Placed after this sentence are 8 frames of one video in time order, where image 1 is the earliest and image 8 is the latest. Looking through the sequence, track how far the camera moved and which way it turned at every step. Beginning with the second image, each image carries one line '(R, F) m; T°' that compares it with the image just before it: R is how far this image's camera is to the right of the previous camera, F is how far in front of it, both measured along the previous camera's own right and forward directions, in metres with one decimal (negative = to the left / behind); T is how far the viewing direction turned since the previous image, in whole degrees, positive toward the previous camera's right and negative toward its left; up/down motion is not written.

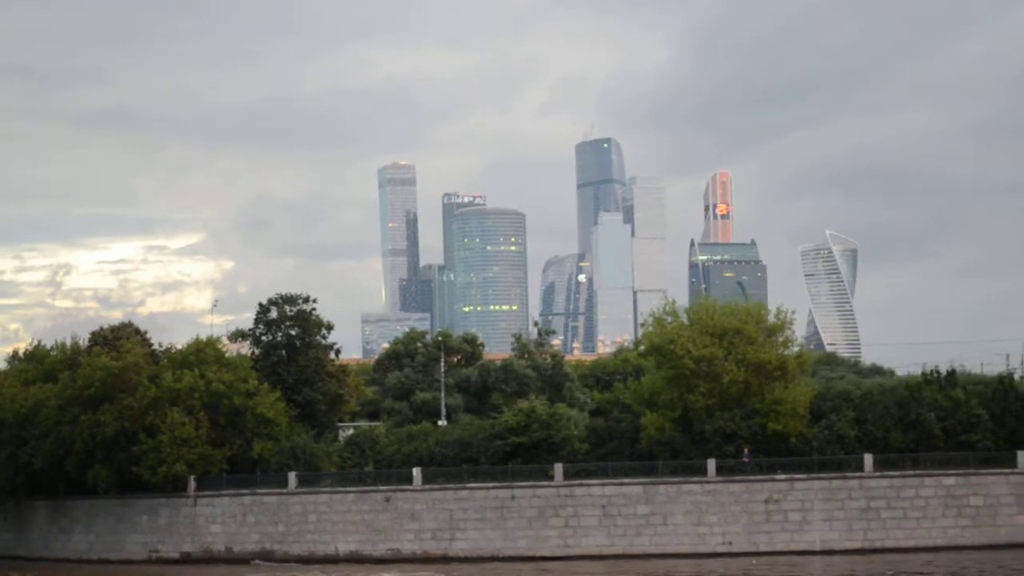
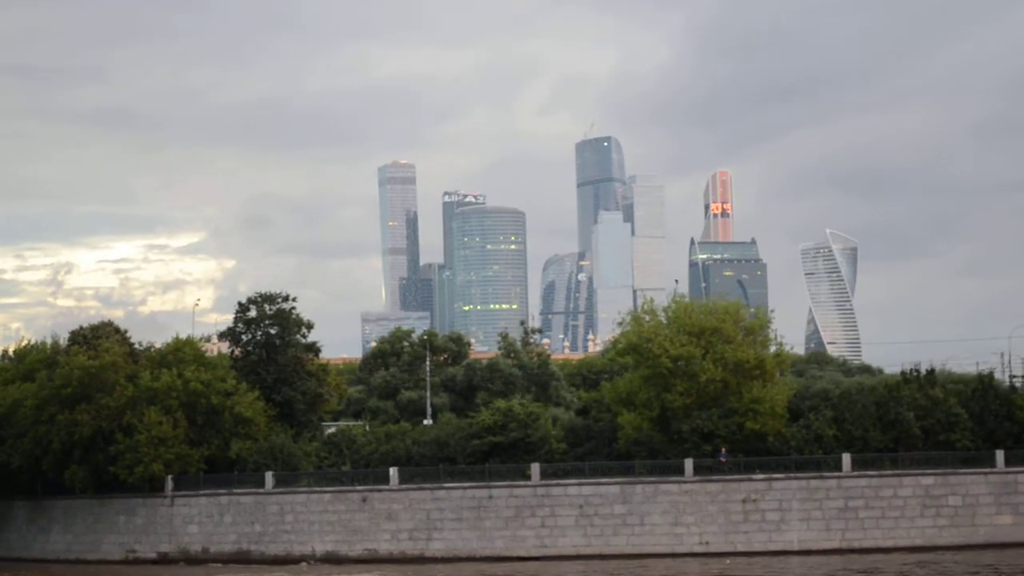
(+0.9, +0.2) m; 0°
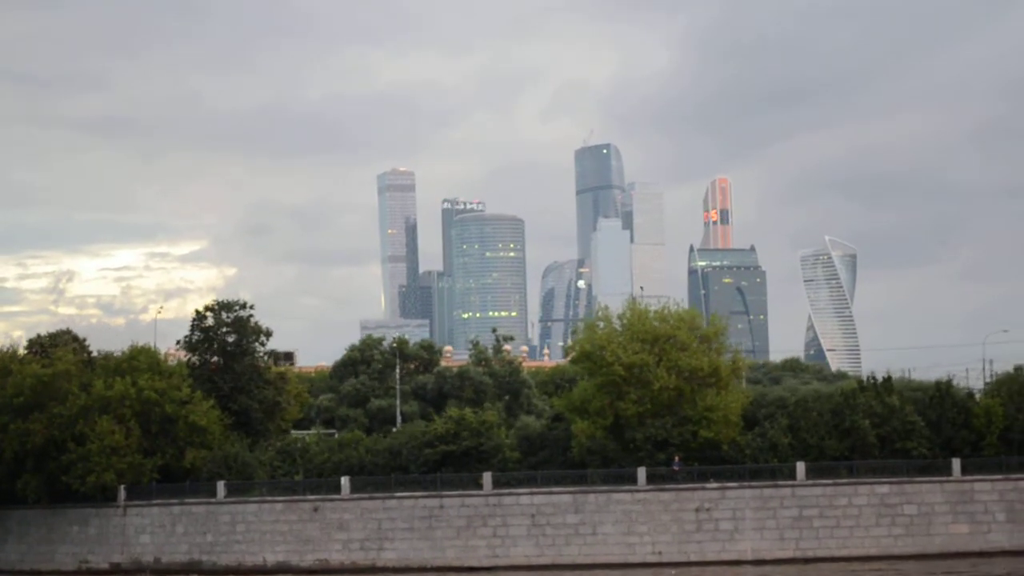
(+1.7, +0.4) m; 0°
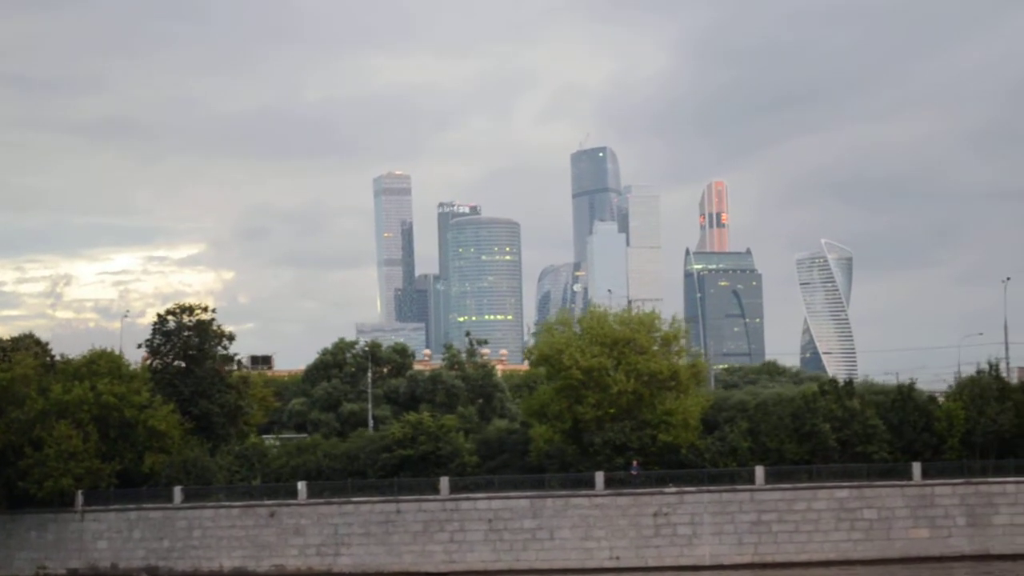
(+1.4, +0.4) m; 0°
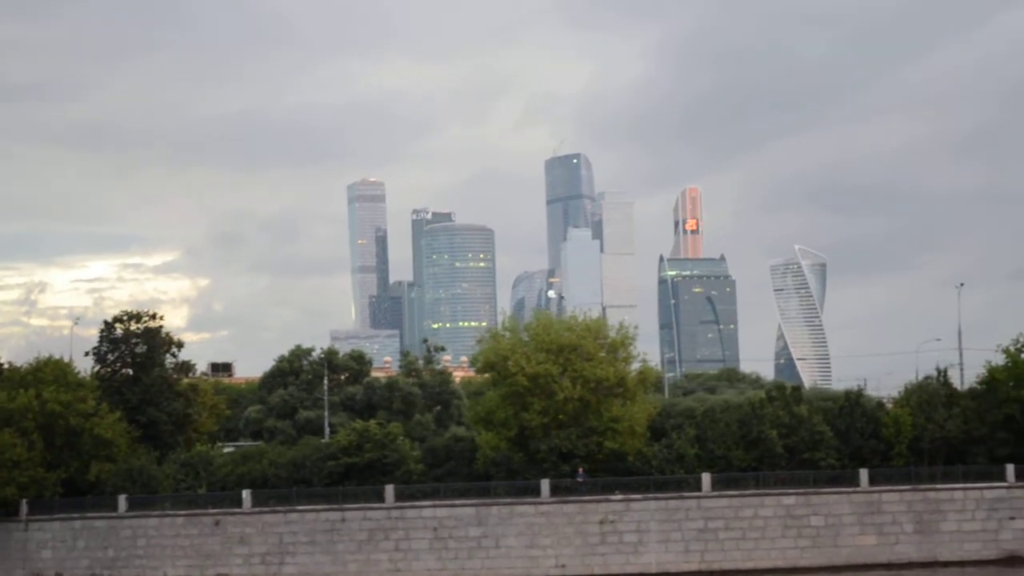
(+1.0, +0.2) m; +1°
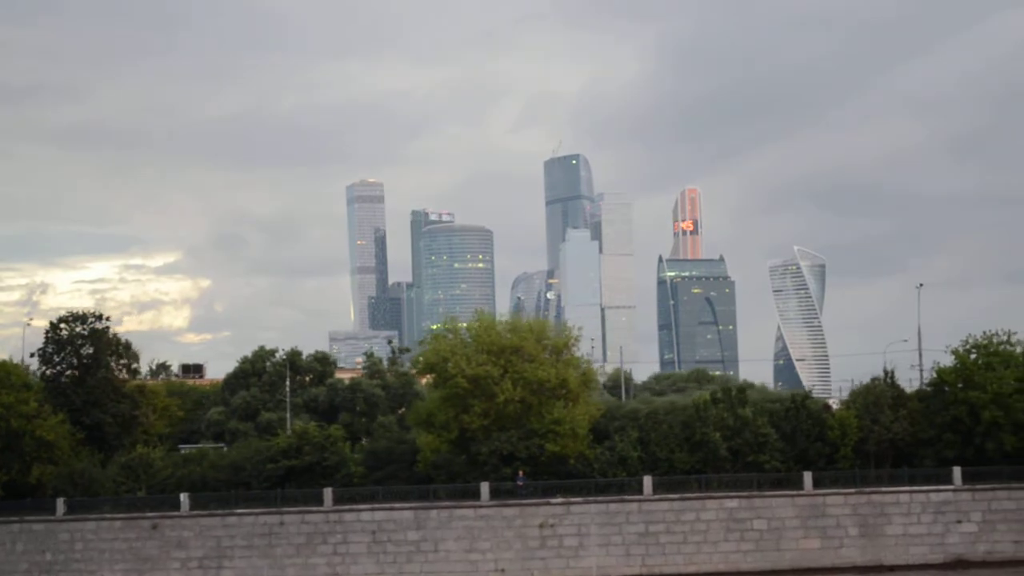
(+2.1, +0.6) m; 0°
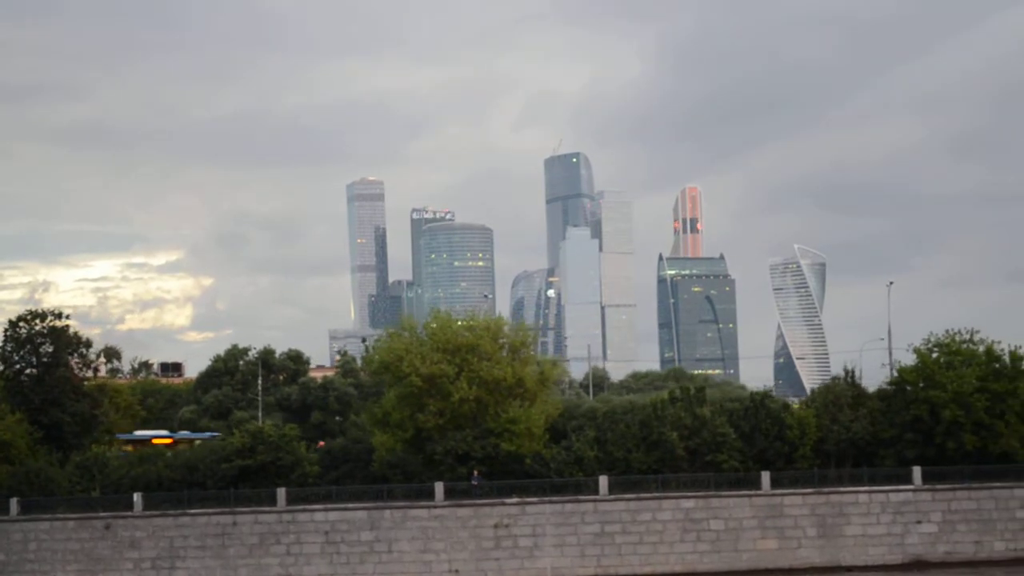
(+1.6, +0.4) m; 0°
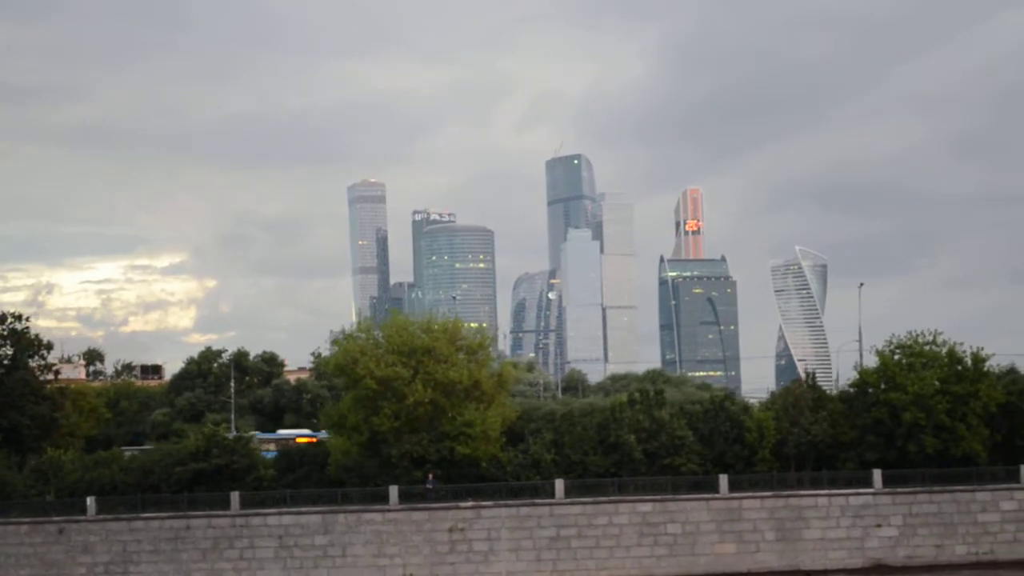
(+1.6, +0.4) m; 0°
